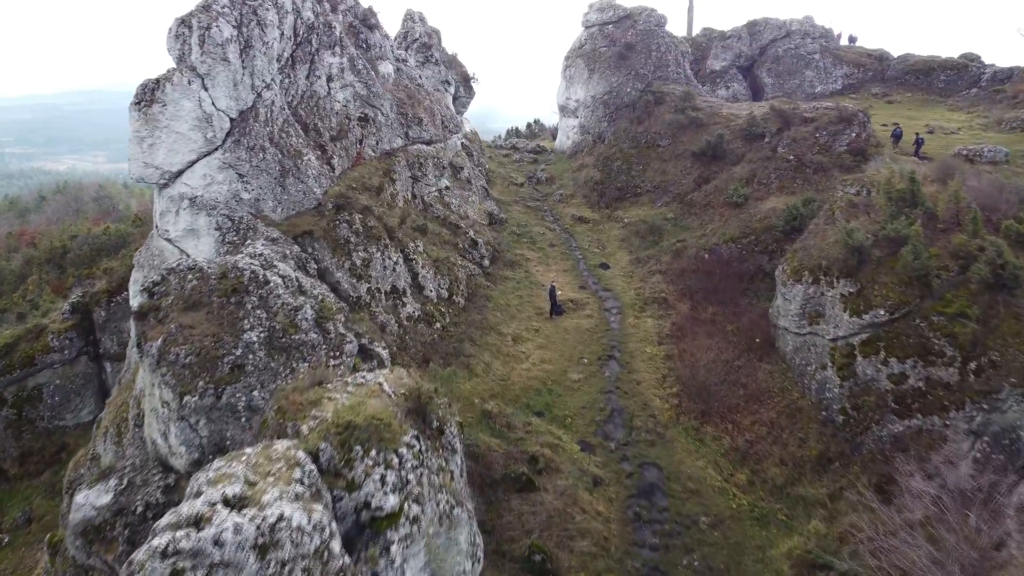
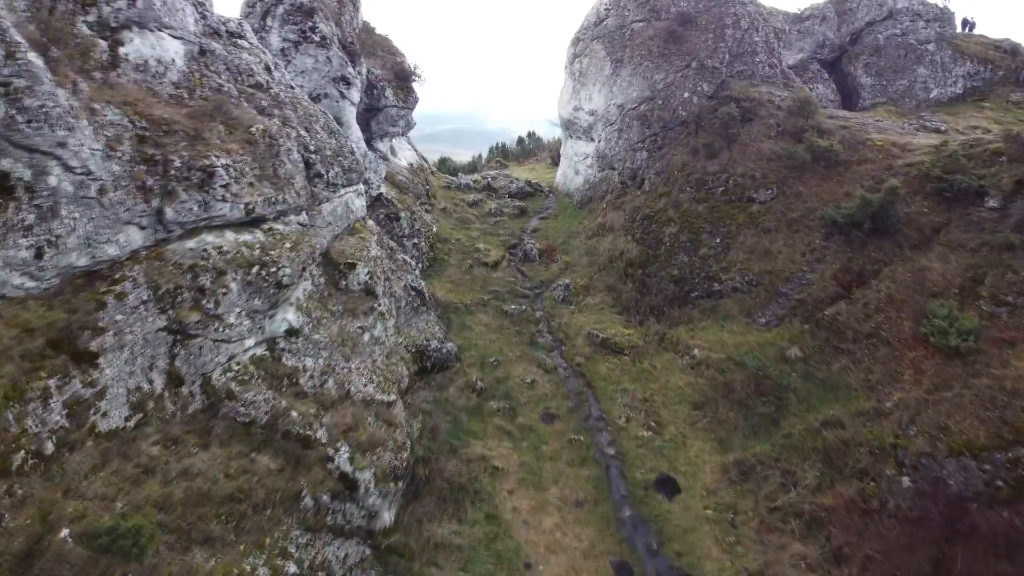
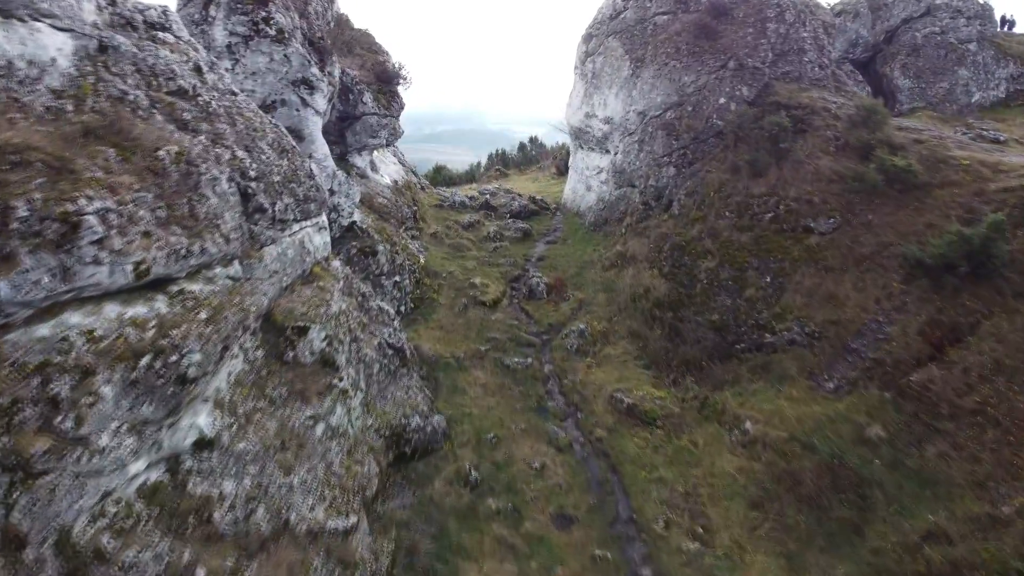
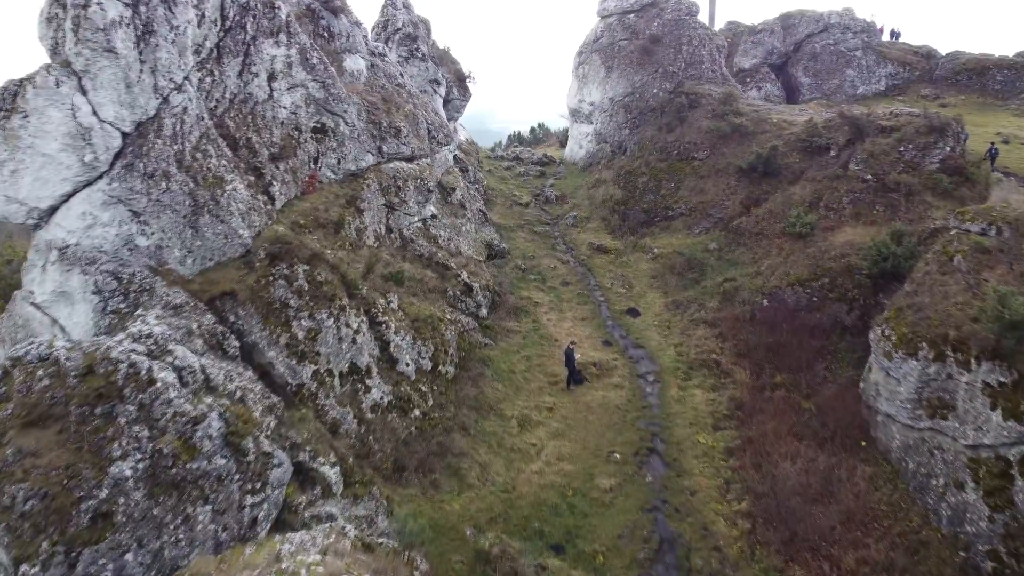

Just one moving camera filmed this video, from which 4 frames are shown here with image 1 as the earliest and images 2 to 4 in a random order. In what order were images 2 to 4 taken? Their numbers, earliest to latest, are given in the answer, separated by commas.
4, 2, 3
